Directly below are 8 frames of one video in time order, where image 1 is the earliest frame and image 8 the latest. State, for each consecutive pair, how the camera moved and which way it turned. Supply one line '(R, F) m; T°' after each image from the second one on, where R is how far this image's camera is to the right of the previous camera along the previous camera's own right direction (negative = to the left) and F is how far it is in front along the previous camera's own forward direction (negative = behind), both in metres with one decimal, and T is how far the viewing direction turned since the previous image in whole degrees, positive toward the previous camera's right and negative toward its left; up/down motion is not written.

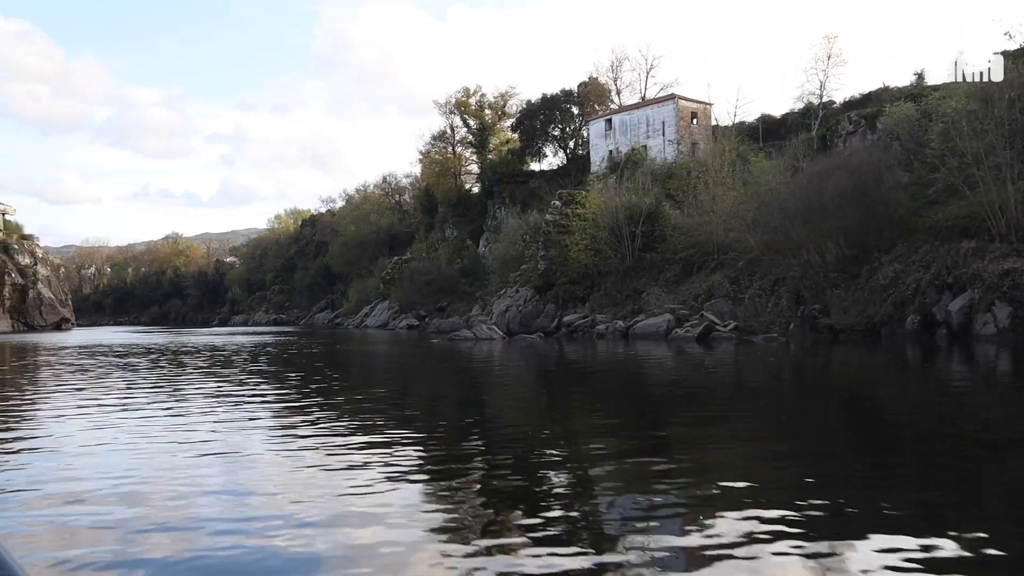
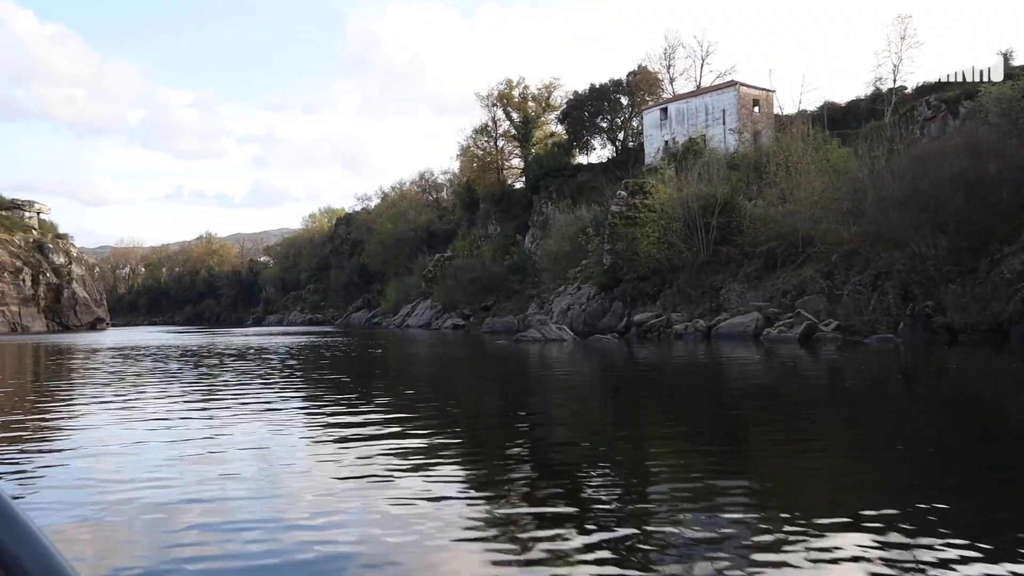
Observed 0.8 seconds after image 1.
(-1.0, +2.3) m; -2°
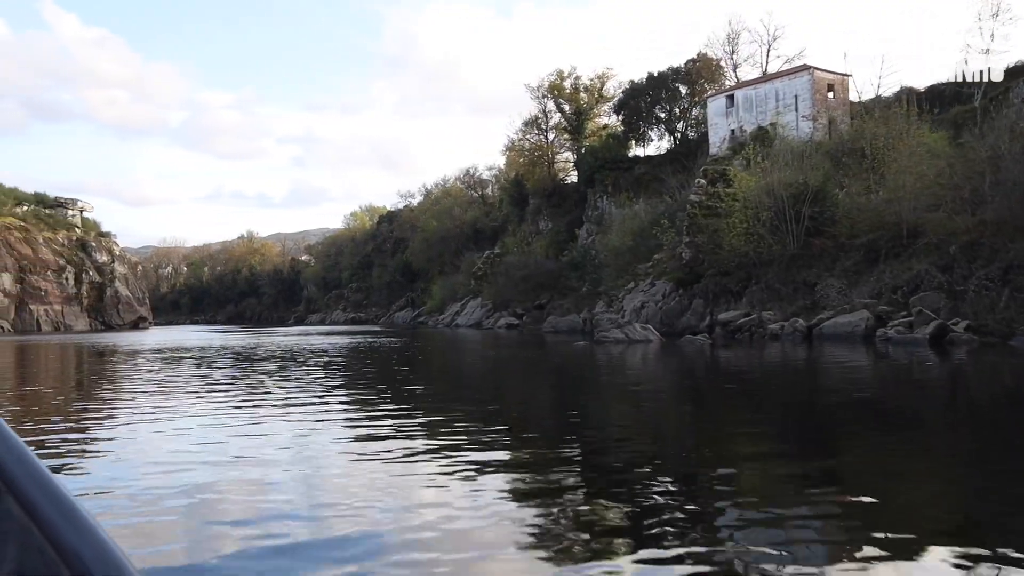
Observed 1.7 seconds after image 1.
(-0.9, +2.3) m; -2°
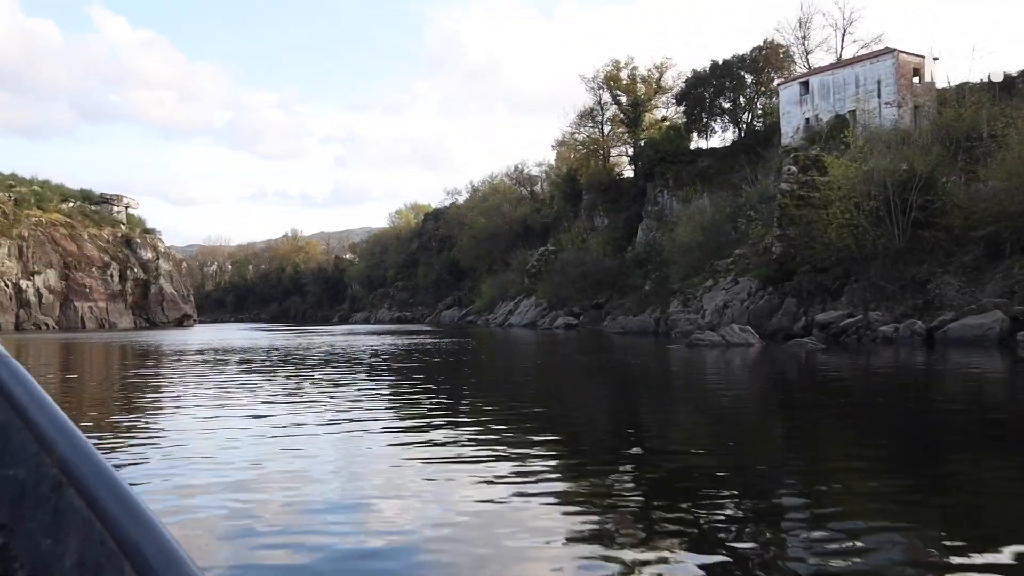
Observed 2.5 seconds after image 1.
(-0.8, +2.4) m; -2°
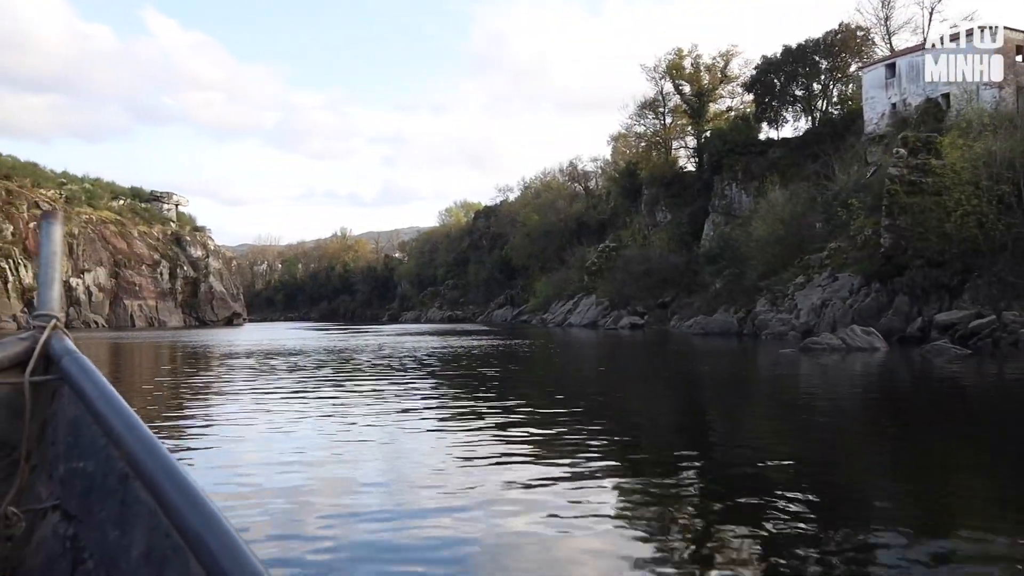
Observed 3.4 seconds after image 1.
(-0.7, +2.4) m; -3°
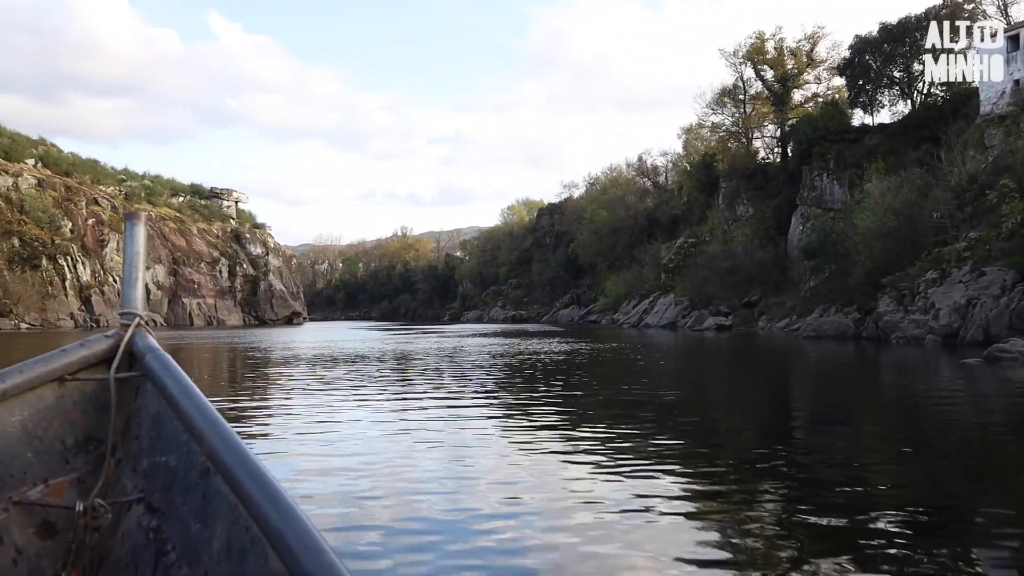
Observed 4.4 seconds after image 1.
(-0.7, +3.2) m; -3°
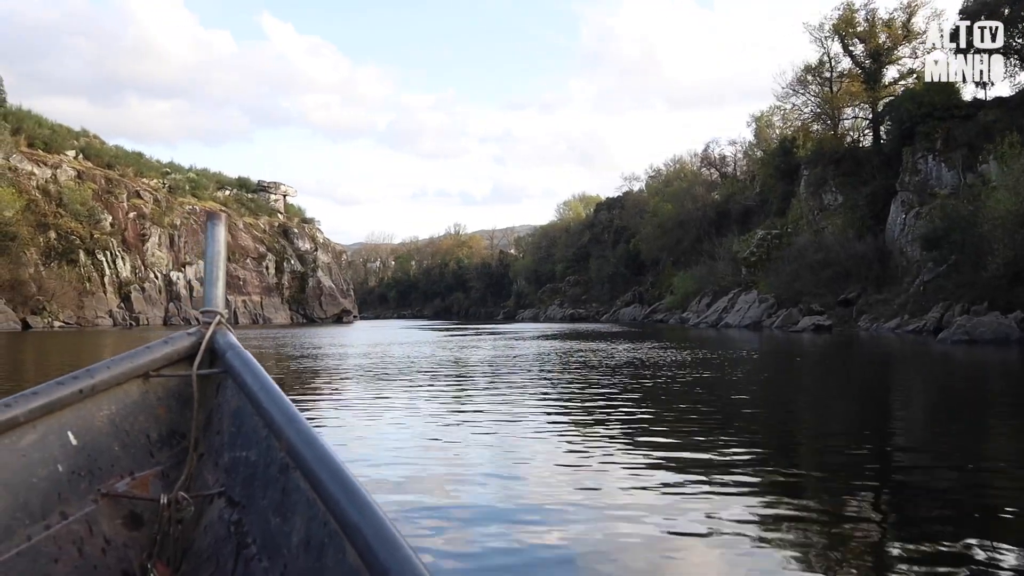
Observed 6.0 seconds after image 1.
(-0.6, +4.5) m; -3°
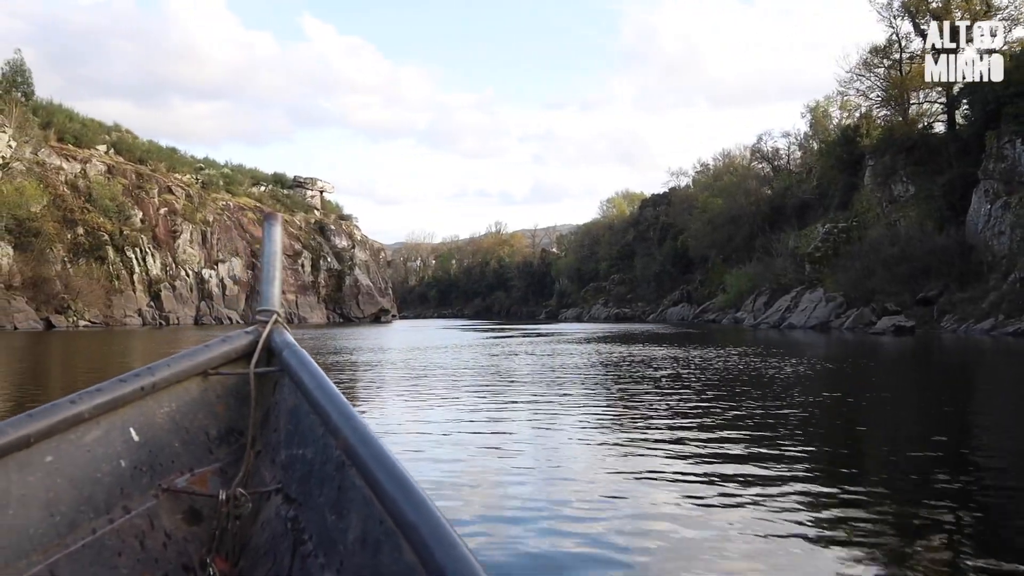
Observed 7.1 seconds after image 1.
(-0.2, +3.1) m; -2°
